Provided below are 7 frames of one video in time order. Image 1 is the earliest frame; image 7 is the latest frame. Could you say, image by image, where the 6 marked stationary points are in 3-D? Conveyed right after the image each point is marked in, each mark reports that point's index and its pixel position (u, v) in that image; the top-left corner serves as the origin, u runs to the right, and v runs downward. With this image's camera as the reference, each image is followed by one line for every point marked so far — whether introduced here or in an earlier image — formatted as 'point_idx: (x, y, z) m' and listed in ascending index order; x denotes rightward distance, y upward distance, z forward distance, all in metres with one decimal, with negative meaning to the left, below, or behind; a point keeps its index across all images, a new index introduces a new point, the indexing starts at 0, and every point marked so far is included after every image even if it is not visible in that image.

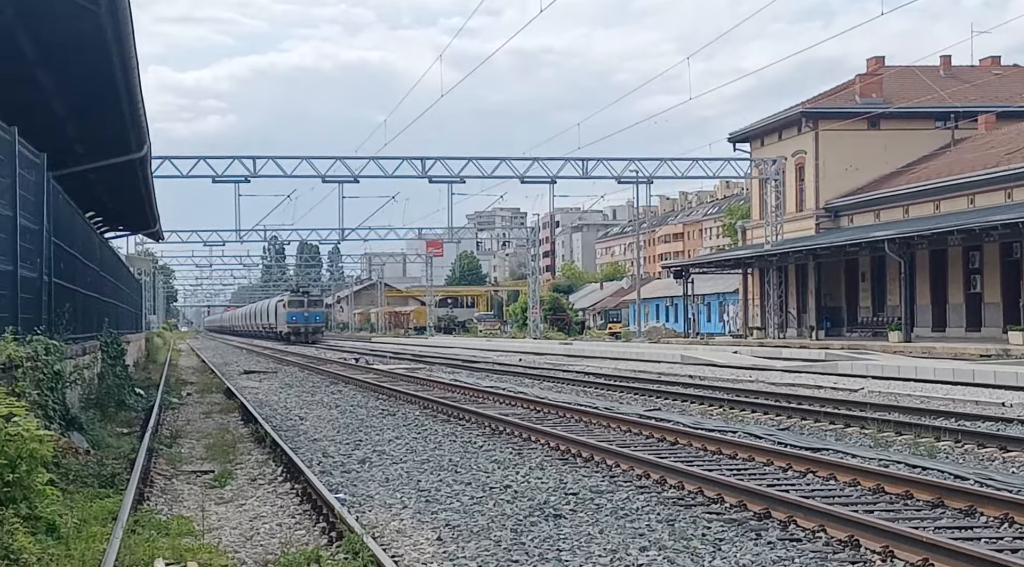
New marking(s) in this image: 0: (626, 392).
0: (+1.9, -1.7, +19.6) m
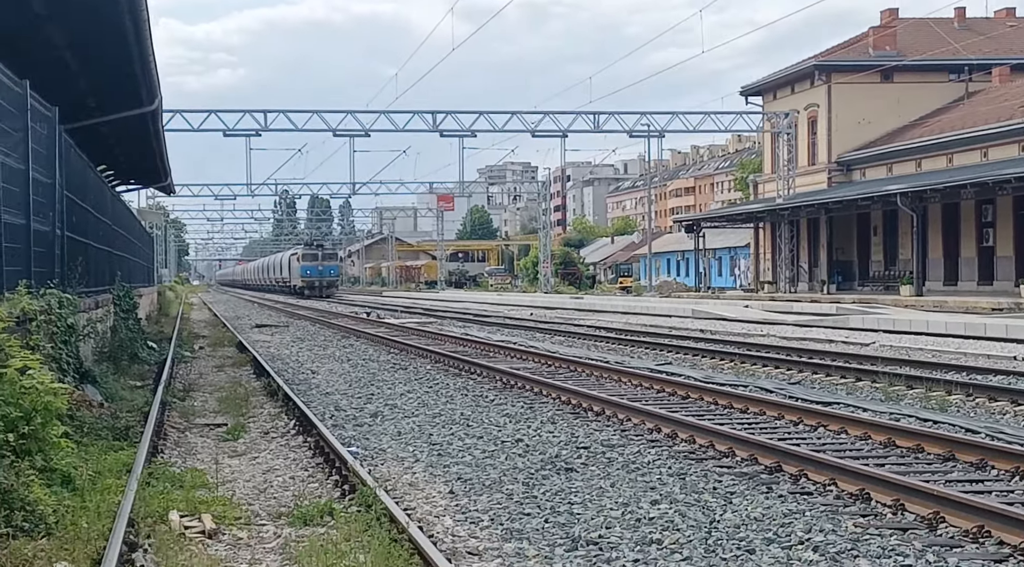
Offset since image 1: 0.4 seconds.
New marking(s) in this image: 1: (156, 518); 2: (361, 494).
0: (+2.1, -1.0, +19.6) m
1: (-2.9, -1.9, +9.6) m
2: (-1.3, -1.8, +9.9) m
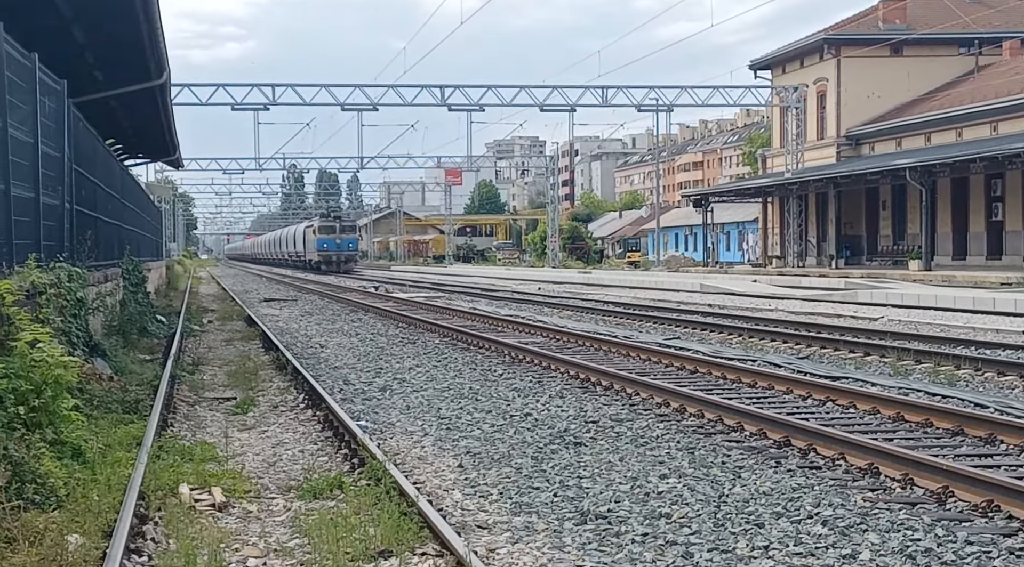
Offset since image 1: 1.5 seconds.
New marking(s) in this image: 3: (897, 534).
0: (+2.2, -0.6, +19.7) m
1: (-2.8, -1.7, +9.7) m
2: (-1.2, -1.6, +10.0) m
3: (+2.8, -1.8, +8.4) m
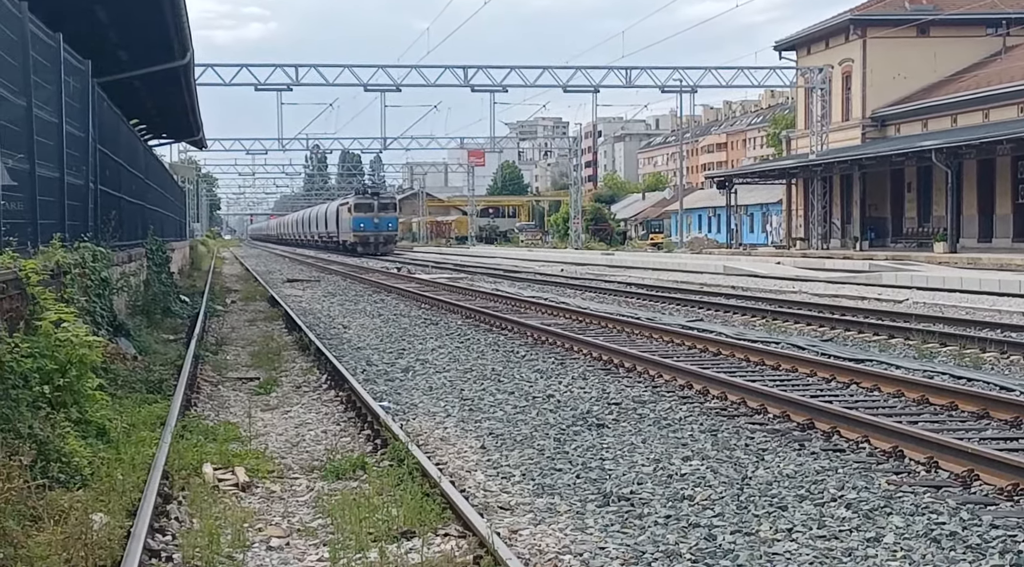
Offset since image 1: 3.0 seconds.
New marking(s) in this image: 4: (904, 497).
0: (+2.5, -0.3, +19.6) m
1: (-2.7, -1.5, +9.7) m
2: (-1.0, -1.4, +10.0) m
3: (+2.9, -1.7, +8.3) m
4: (+3.0, -1.6, +8.8) m
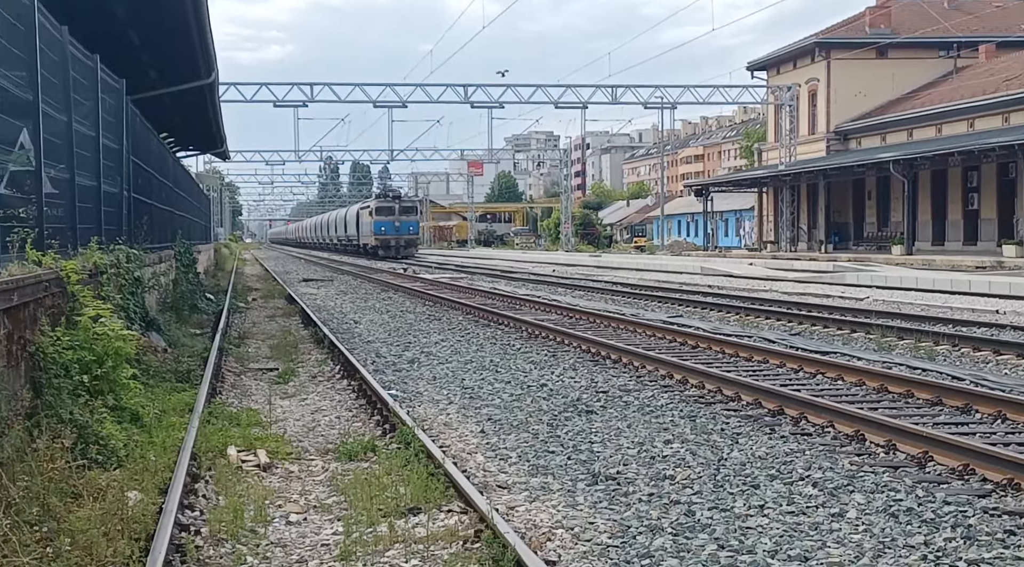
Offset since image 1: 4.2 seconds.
0: (+2.5, -0.3, +20.6) m
1: (-2.7, -1.5, +10.7) m
2: (-1.1, -1.4, +10.9) m
3: (+2.9, -1.7, +9.3) m
4: (+2.9, -1.6, +9.7) m
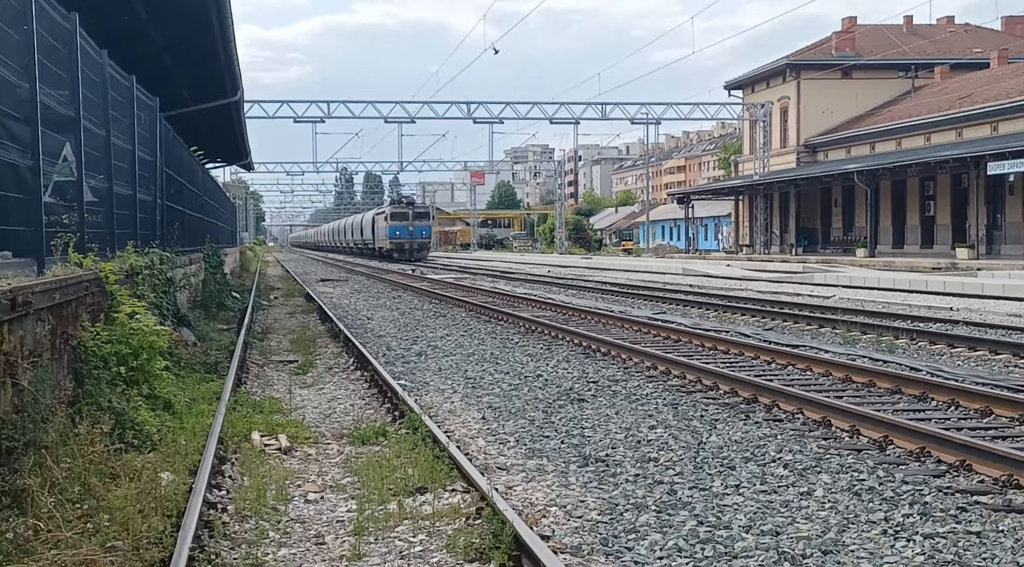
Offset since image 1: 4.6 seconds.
0: (+2.5, -0.3, +21.6) m
1: (-2.7, -1.5, +11.7) m
2: (-1.1, -1.4, +12.0) m
3: (+2.9, -1.7, +10.3) m
4: (+2.9, -1.6, +10.8) m
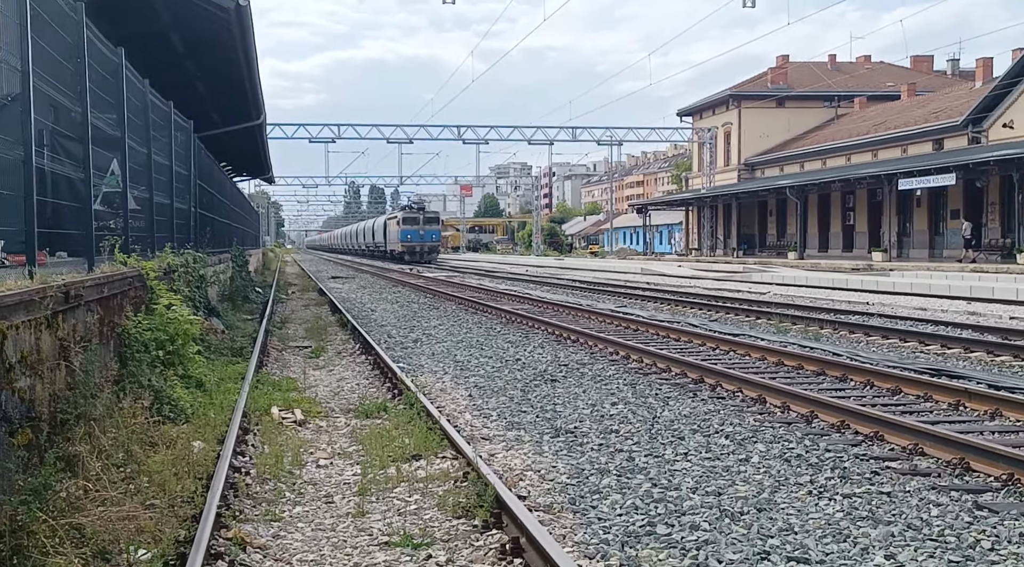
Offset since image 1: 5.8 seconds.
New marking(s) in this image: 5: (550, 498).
0: (+2.2, -0.4, +23.7) m
1: (-2.9, -1.5, +13.7) m
2: (-1.3, -1.4, +14.0) m
3: (+2.7, -1.6, +12.3) m
4: (+2.7, -1.6, +12.8) m
5: (+0.3, -2.0, +11.2) m
